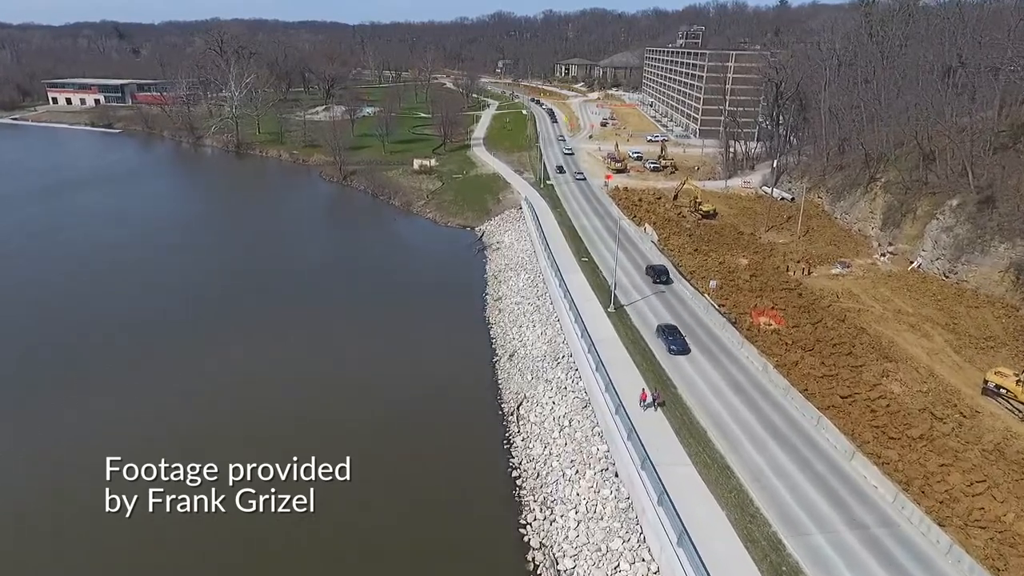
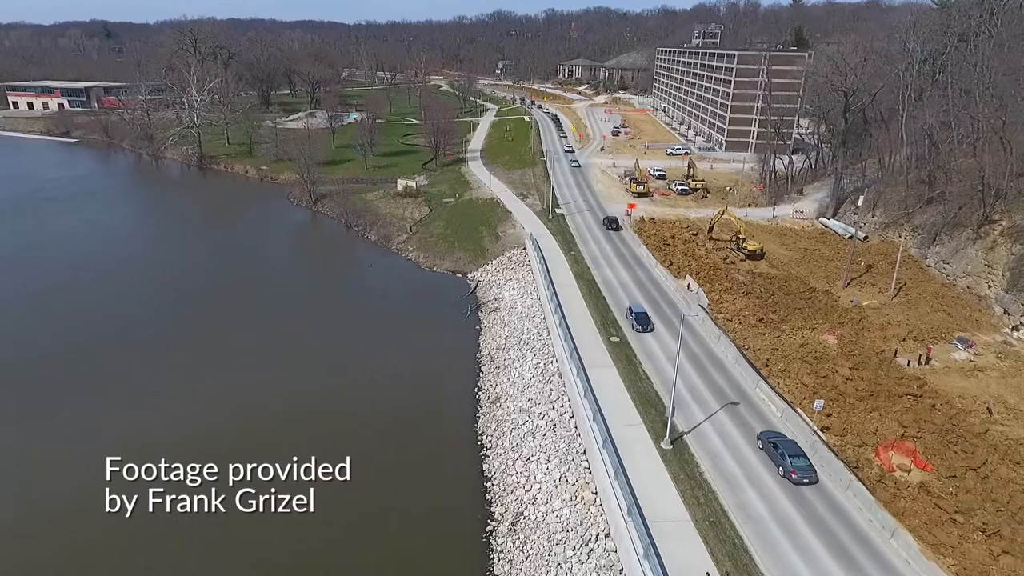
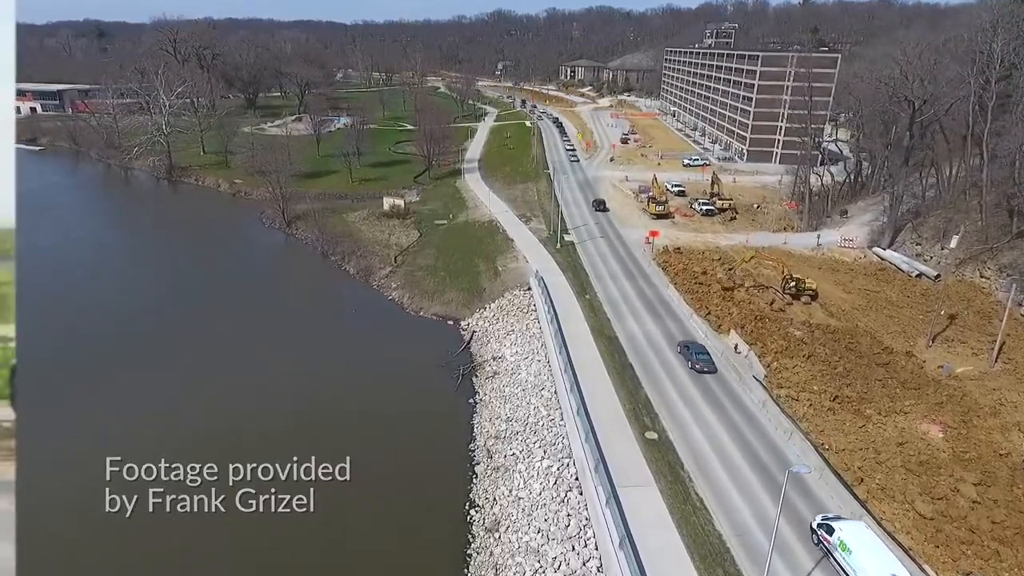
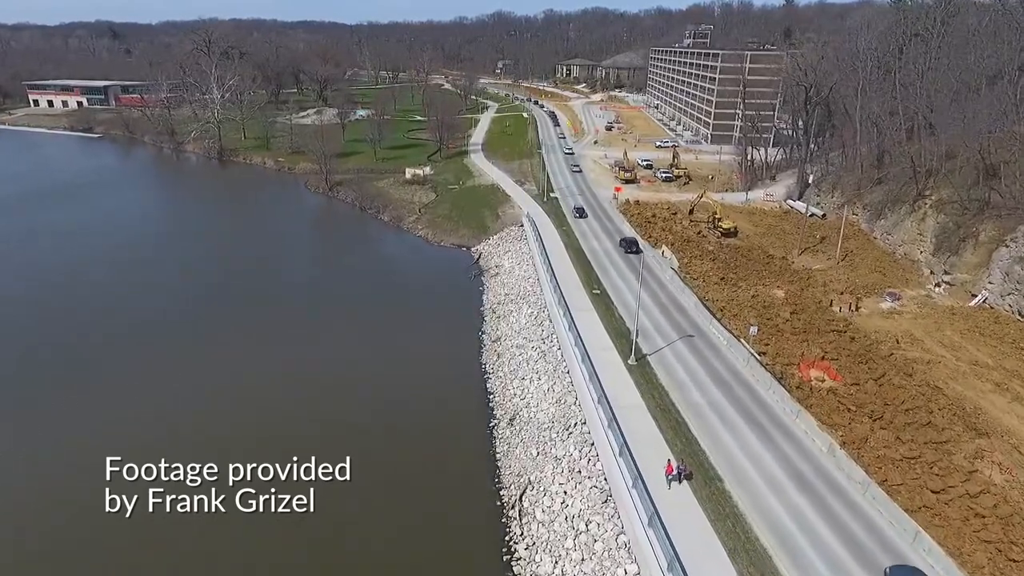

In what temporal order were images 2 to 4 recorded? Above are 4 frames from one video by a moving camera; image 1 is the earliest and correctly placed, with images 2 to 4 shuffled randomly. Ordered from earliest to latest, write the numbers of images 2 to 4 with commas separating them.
4, 2, 3
